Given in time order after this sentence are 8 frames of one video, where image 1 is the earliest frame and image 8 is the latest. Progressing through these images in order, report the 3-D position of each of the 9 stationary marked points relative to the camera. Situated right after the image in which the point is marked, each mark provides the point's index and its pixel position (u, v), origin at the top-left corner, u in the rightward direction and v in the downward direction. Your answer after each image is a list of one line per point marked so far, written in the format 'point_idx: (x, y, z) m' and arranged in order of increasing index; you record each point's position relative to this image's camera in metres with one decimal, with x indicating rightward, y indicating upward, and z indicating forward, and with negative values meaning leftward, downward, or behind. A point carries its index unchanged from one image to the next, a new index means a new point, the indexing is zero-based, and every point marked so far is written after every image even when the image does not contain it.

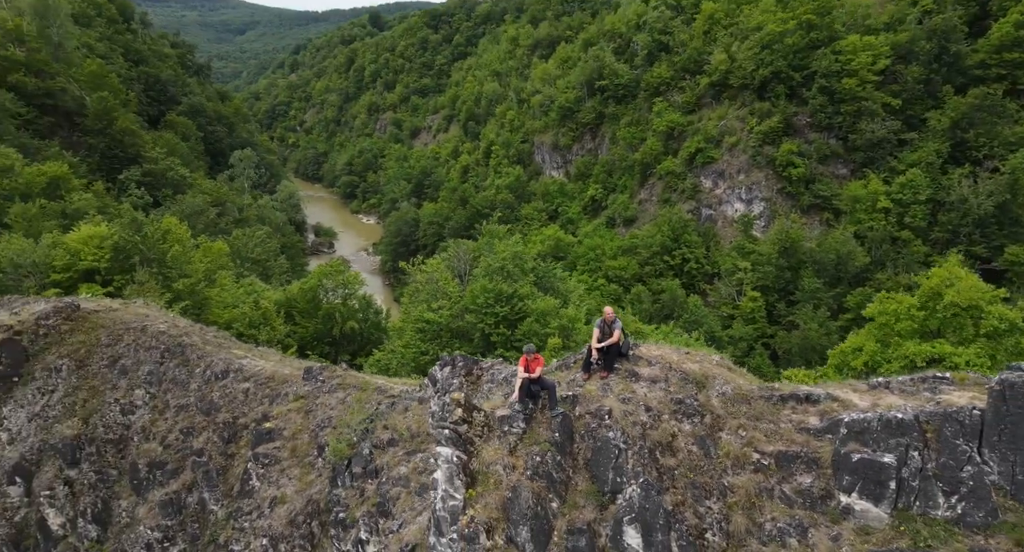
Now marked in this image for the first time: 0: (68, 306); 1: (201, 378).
0: (-12.3, -0.8, +17.6) m
1: (-7.8, -2.6, +16.2) m
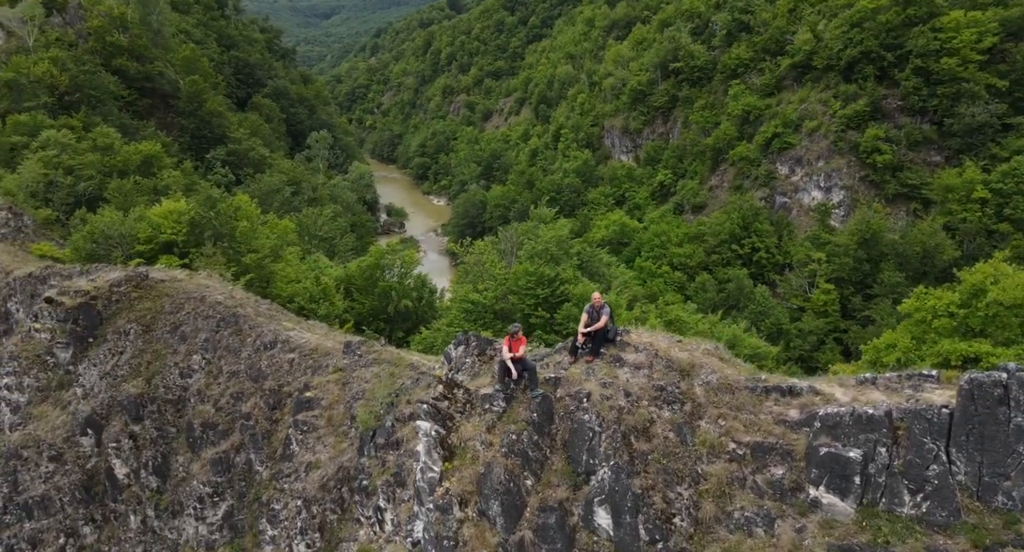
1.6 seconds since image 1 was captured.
0: (-11.3, 0.0, +19.1) m
1: (-7.0, -1.9, +17.3) m
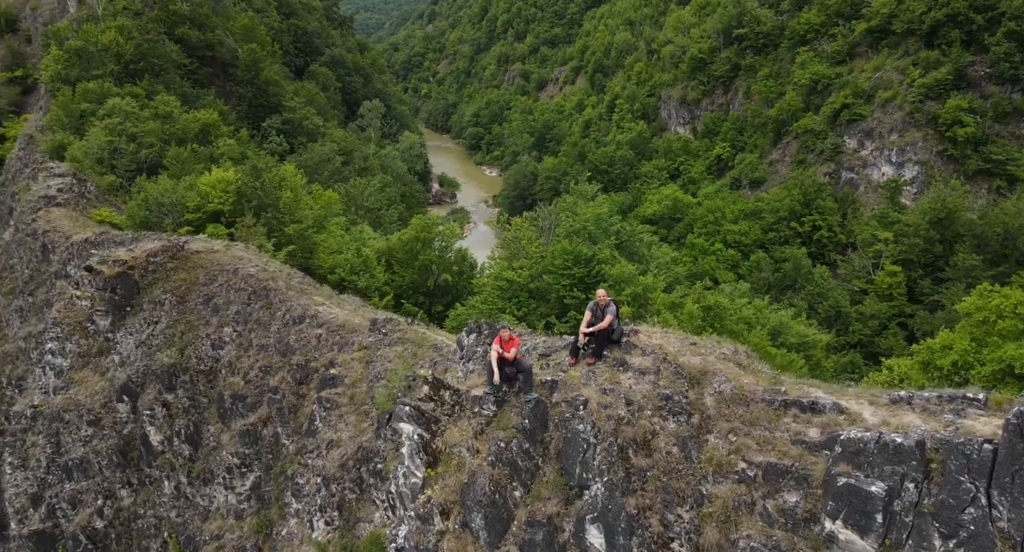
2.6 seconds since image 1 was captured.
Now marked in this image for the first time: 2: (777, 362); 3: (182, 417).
0: (-10.3, +0.9, +19.4) m
1: (-6.3, -1.2, +17.4) m
2: (+8.2, -2.7, +19.7) m
3: (-8.9, -3.8, +17.2) m
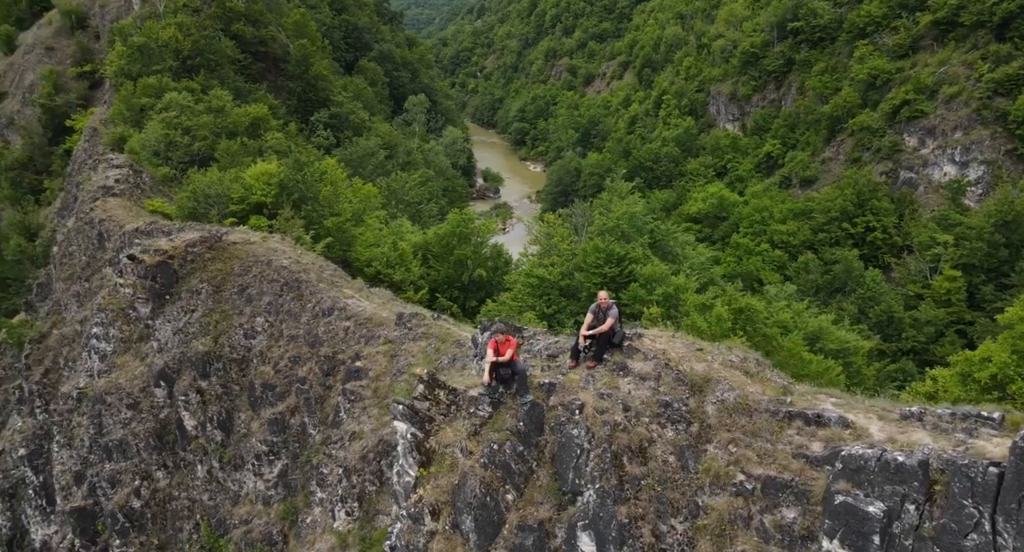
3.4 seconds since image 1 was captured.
0: (-9.4, +1.2, +20.0) m
1: (-5.6, -1.0, +17.7) m
2: (+9.0, -2.8, +19.1) m
3: (-8.3, -3.5, +17.7) m
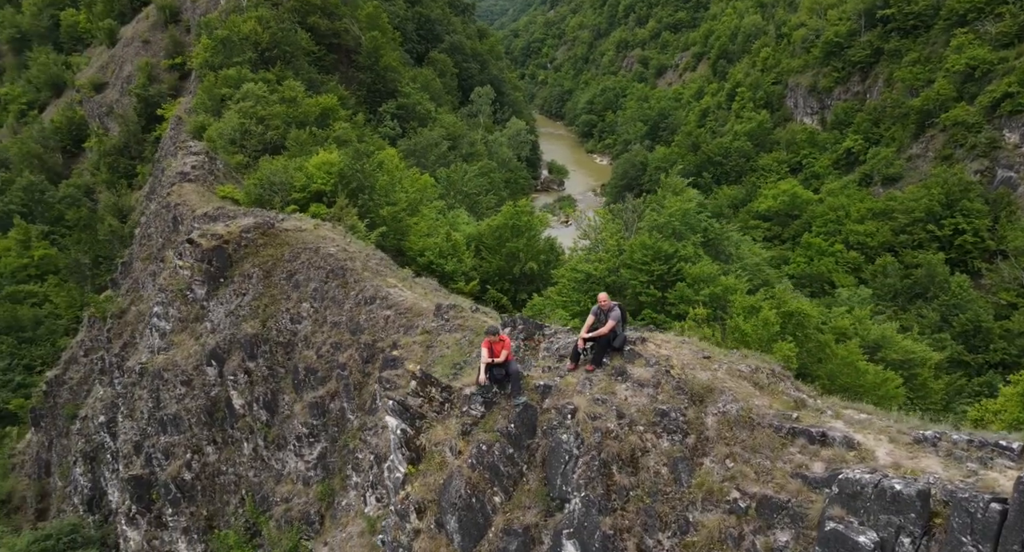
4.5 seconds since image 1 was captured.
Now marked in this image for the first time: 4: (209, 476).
0: (-8.0, +1.7, +20.7) m
1: (-4.5, -0.7, +18.1) m
2: (+10.0, -2.9, +18.0) m
3: (-7.2, -3.1, +18.4) m
4: (-9.0, -6.0, +19.0) m
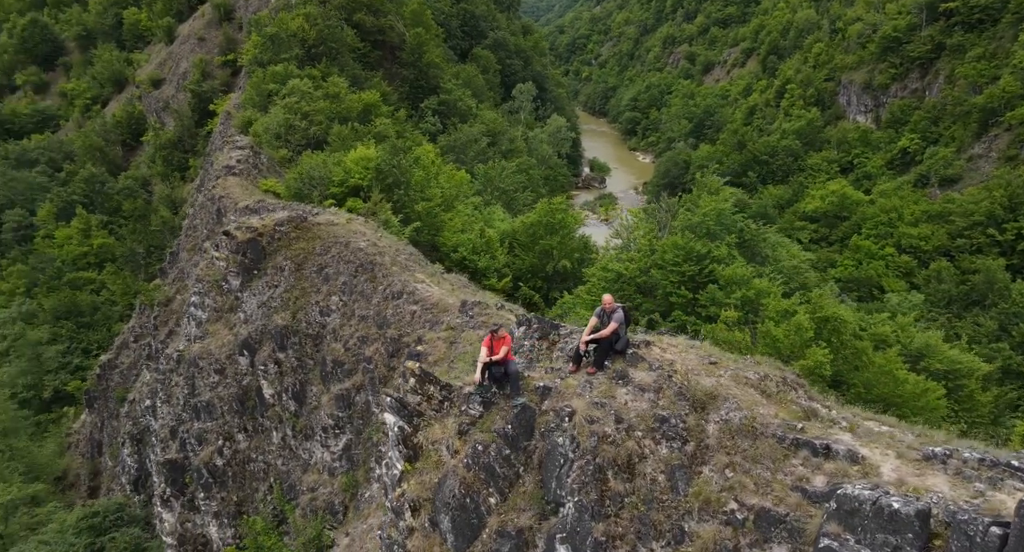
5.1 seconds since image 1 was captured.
0: (-7.0, +1.9, +21.1) m
1: (-3.7, -0.5, +18.2) m
2: (+10.7, -3.1, +17.2) m
3: (-6.5, -2.9, +18.8) m
4: (-8.3, -5.7, +19.5) m
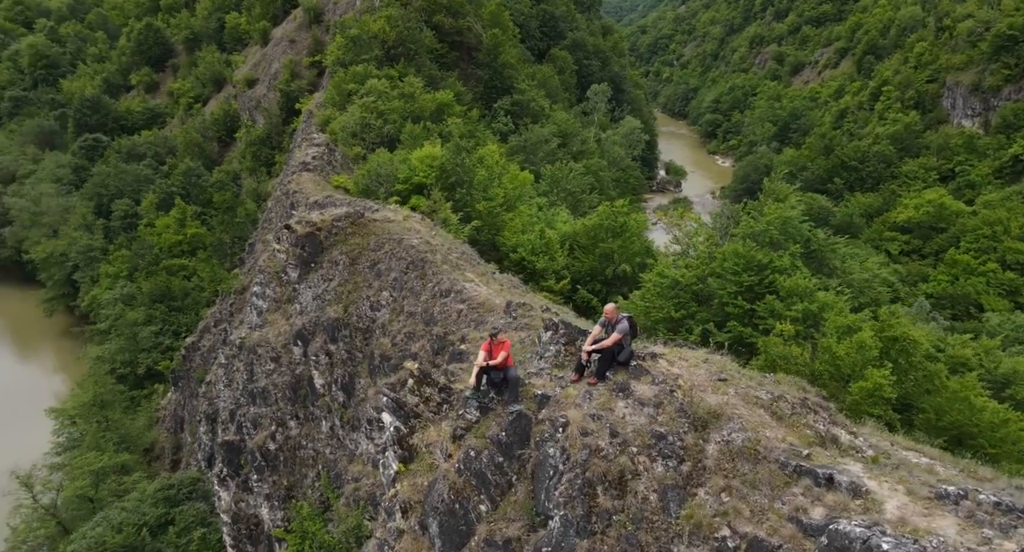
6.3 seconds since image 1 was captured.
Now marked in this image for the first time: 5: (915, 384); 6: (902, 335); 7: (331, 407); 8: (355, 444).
0: (-5.2, +2.1, +21.6) m
1: (-2.4, -0.5, +18.4) m
2: (+11.7, -3.5, +15.8) m
3: (-5.2, -2.7, +19.3) m
4: (-7.0, -5.5, +20.2) m
5: (+11.1, -3.0, +17.5) m
6: (+11.5, -1.7, +18.7) m
7: (-5.5, -4.0, +19.3) m
8: (-4.6, -4.9, +18.5) m
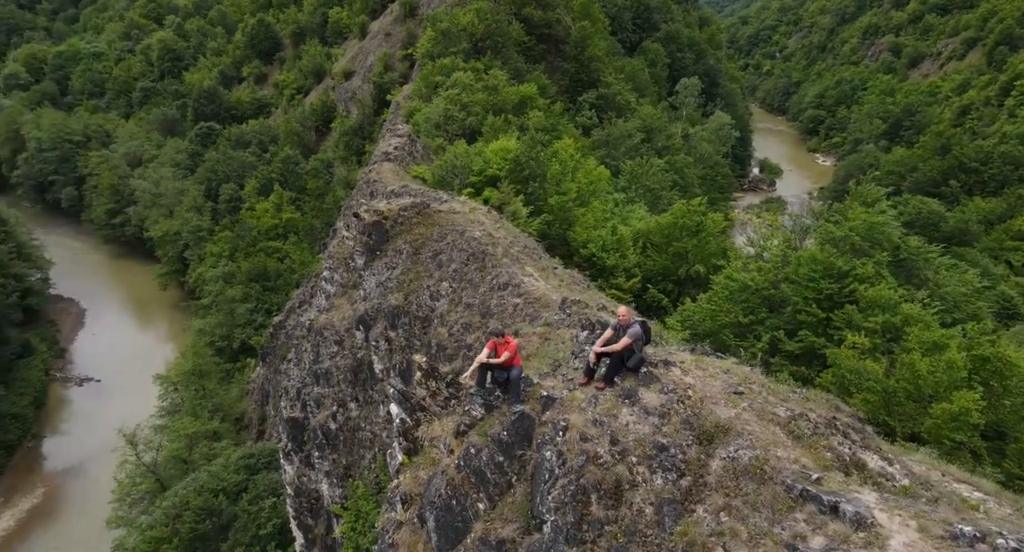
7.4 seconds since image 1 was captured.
0: (-3.0, +2.5, +22.0) m
1: (-0.7, -0.2, +18.5) m
2: (+12.8, -3.9, +14.1) m
3: (-3.5, -2.4, +19.7) m
4: (-5.3, -5.0, +20.9) m
5: (+12.4, -3.4, +15.8) m
6: (+13.0, -2.1, +17.0) m
7: (-3.8, -3.6, +19.8) m
8: (-3.1, -4.5, +18.8) m
